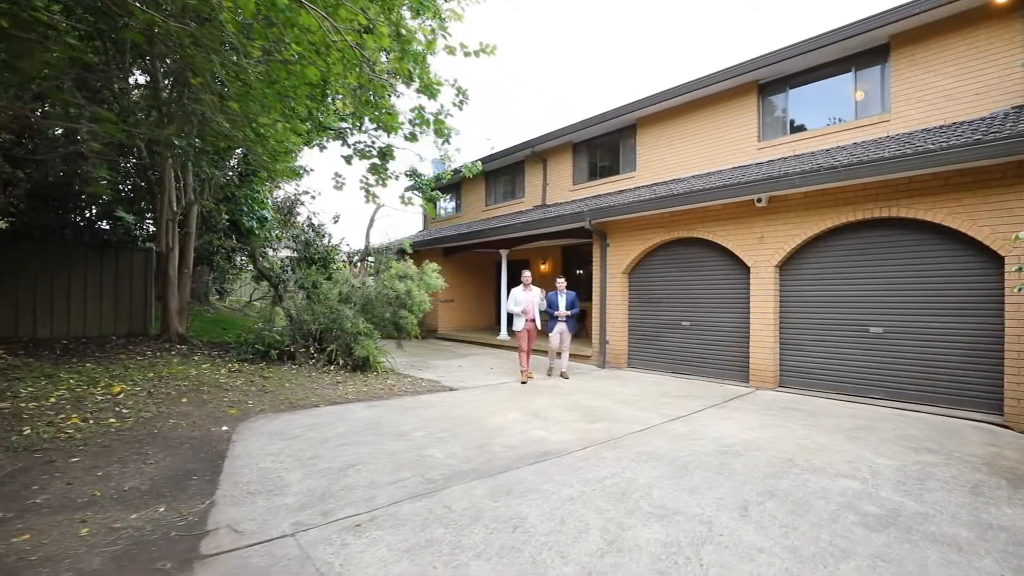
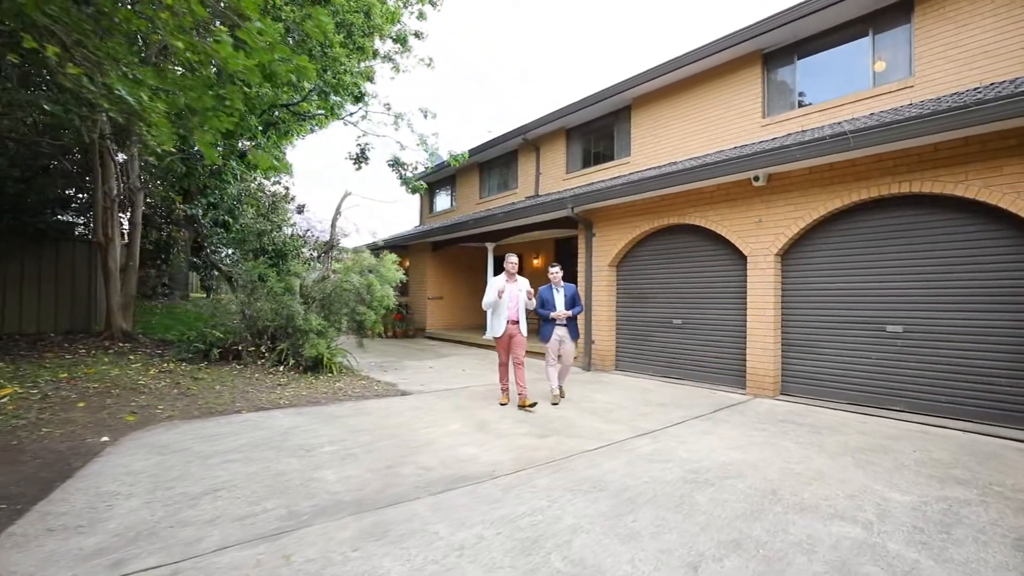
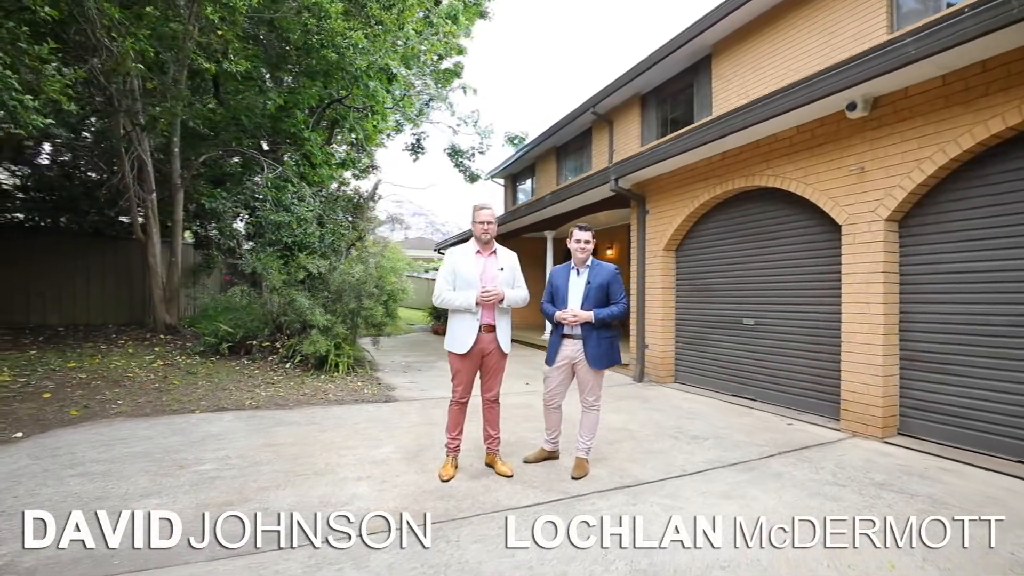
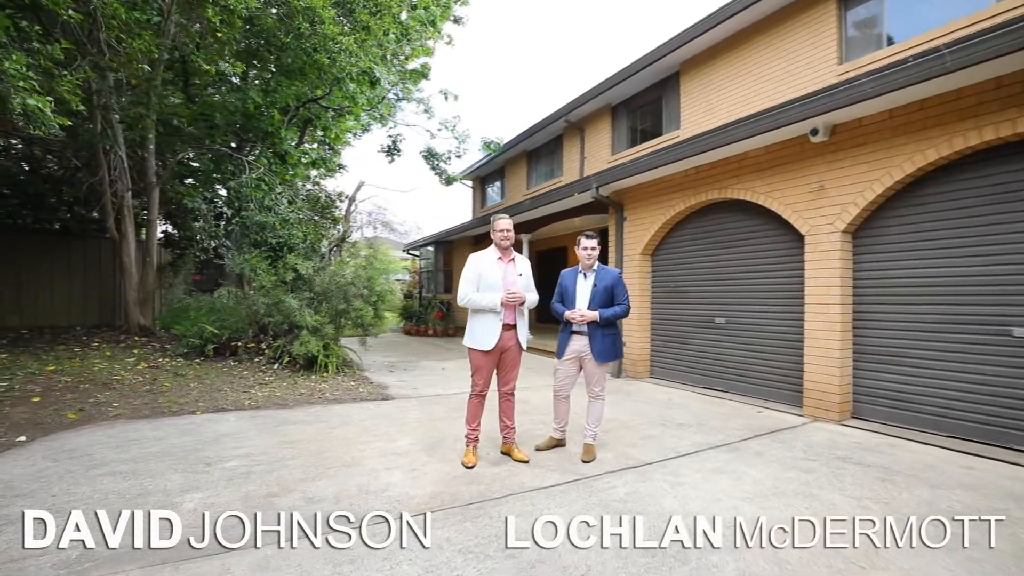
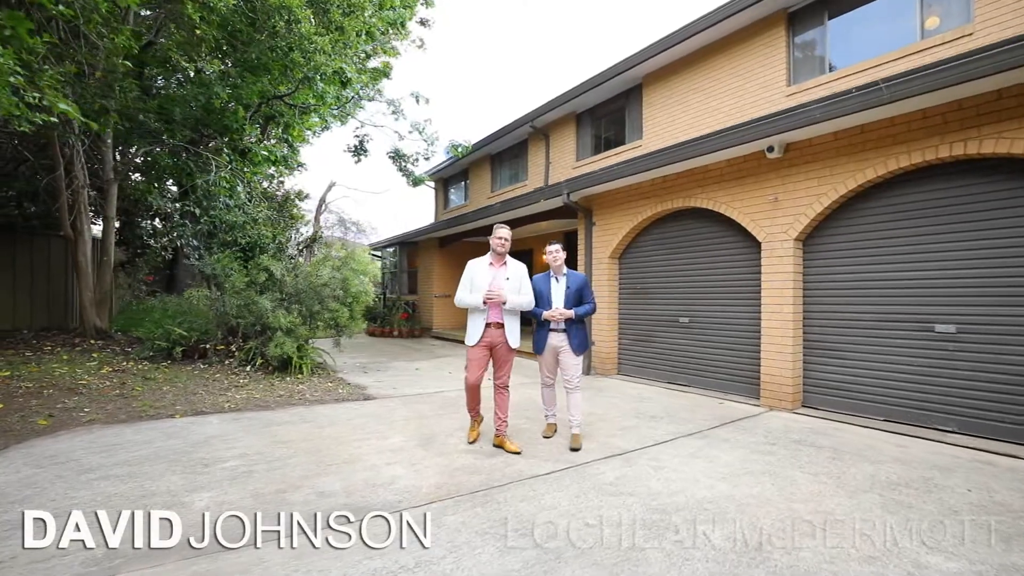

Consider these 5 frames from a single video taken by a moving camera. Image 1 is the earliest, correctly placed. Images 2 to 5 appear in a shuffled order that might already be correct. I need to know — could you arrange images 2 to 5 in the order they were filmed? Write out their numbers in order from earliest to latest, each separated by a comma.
2, 5, 4, 3
